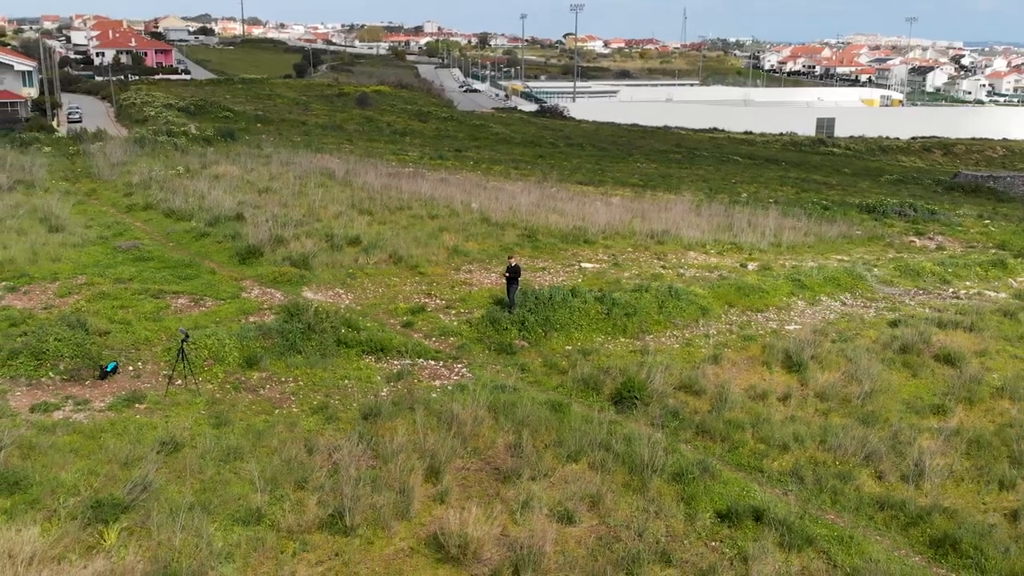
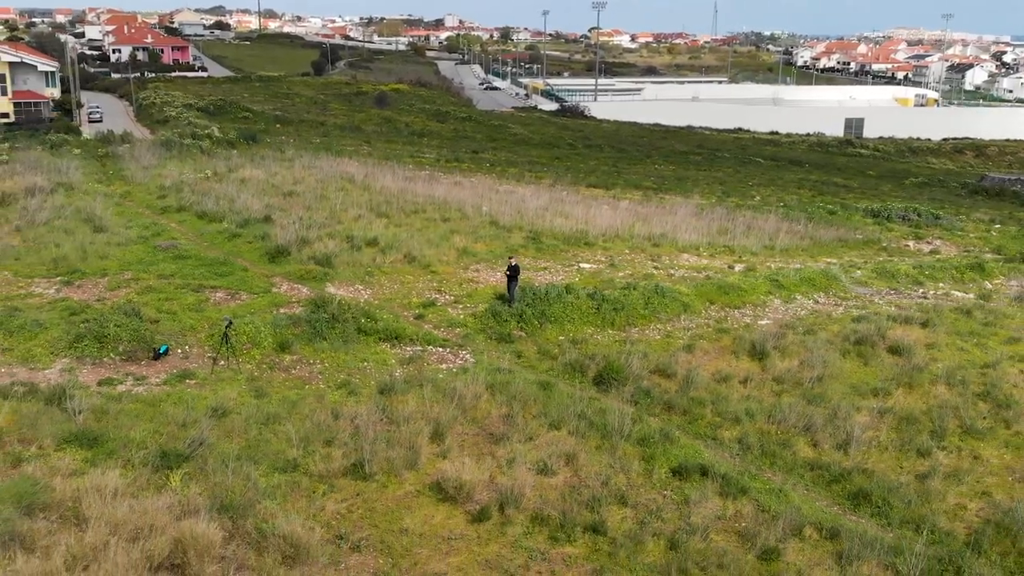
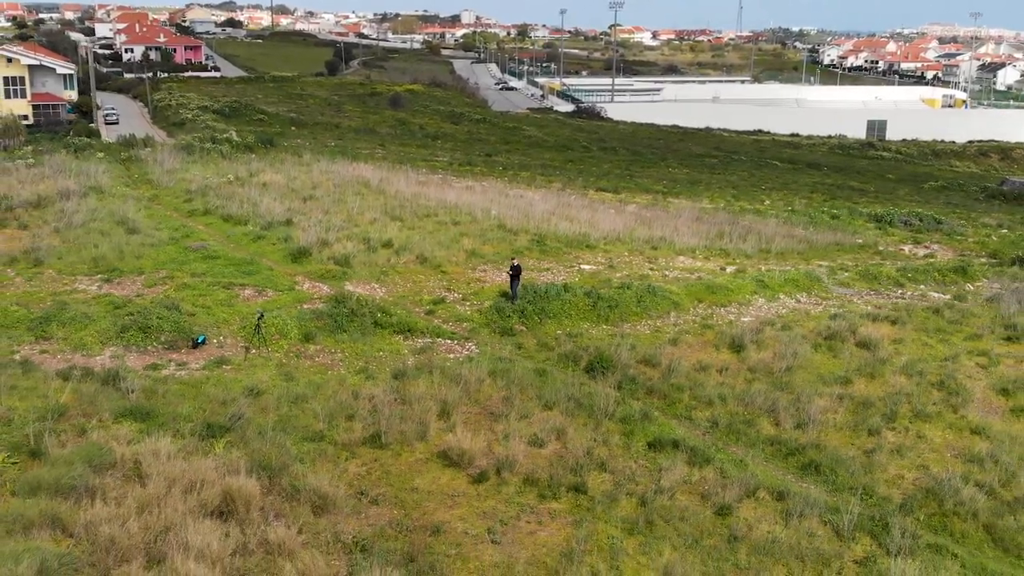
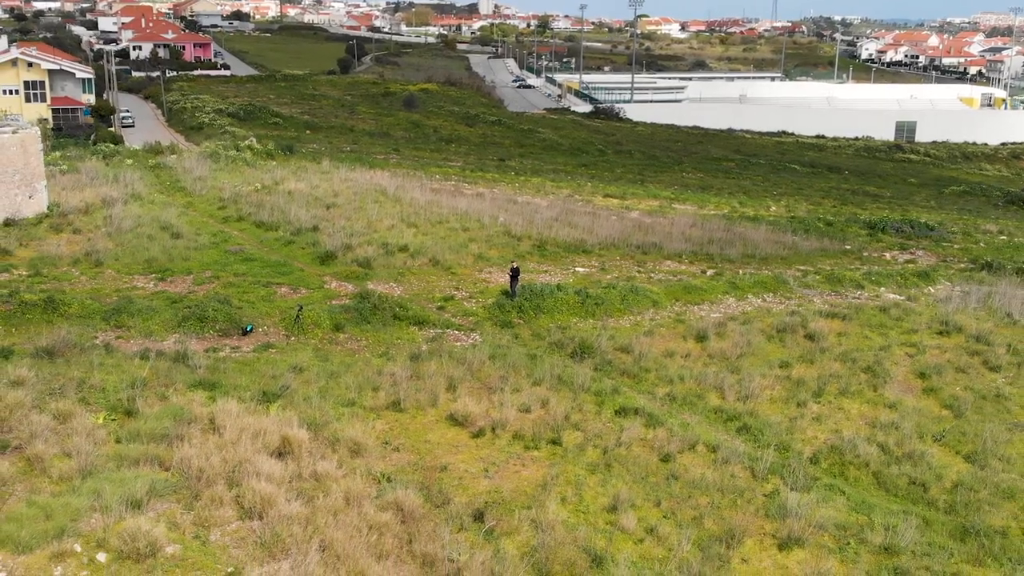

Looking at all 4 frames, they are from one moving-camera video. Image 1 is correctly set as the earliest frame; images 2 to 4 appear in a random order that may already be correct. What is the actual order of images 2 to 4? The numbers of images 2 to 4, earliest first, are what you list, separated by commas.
2, 3, 4
